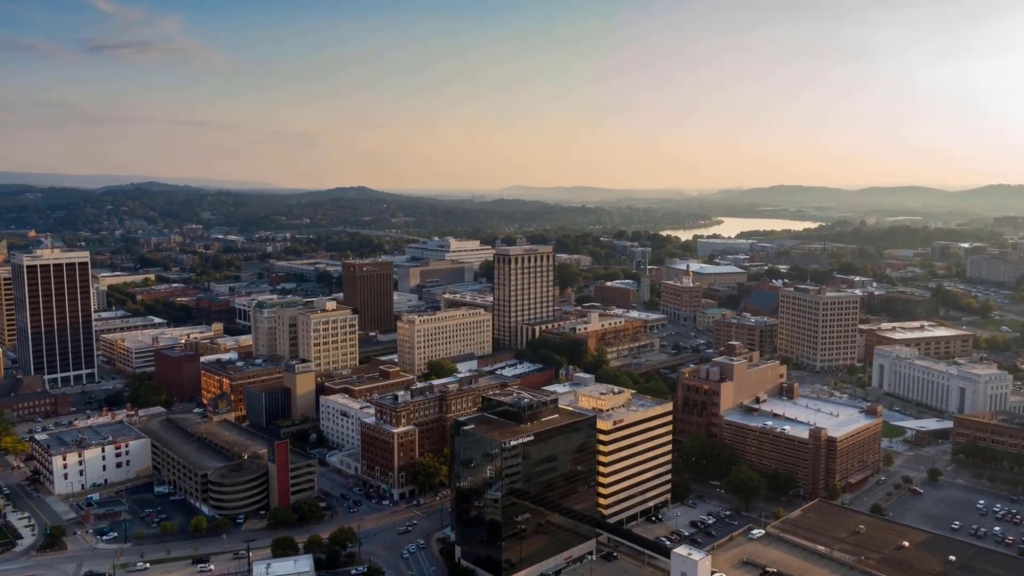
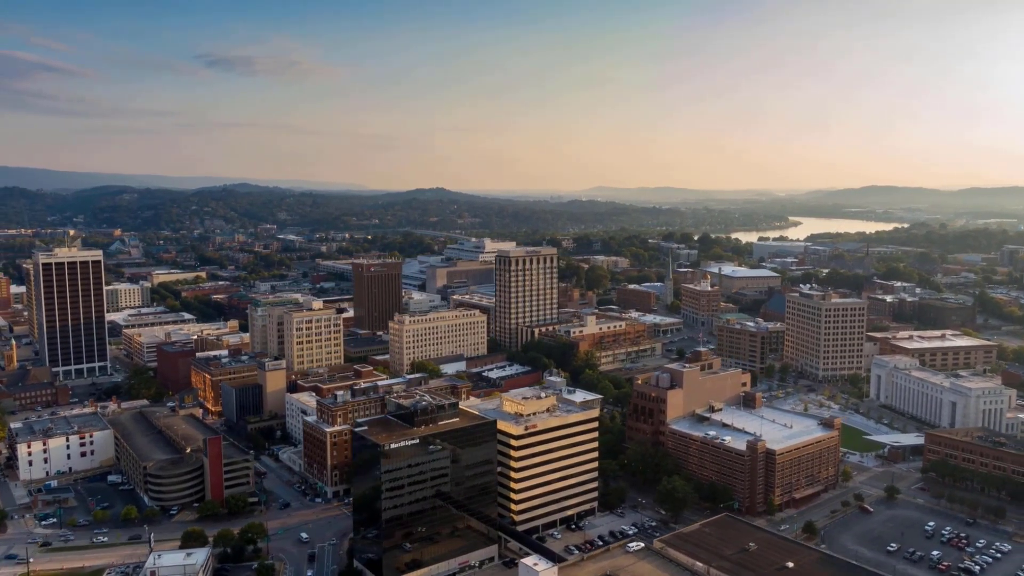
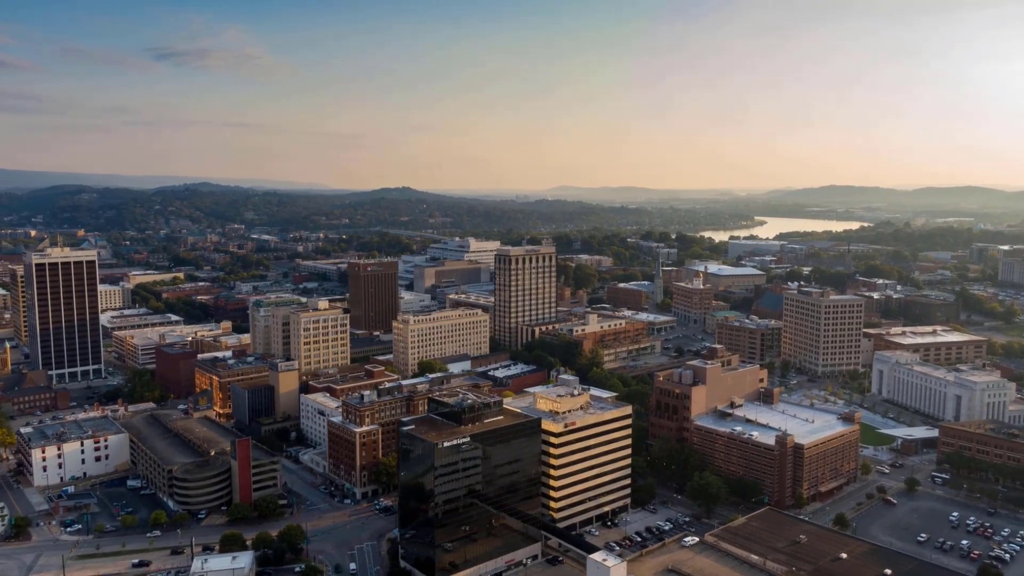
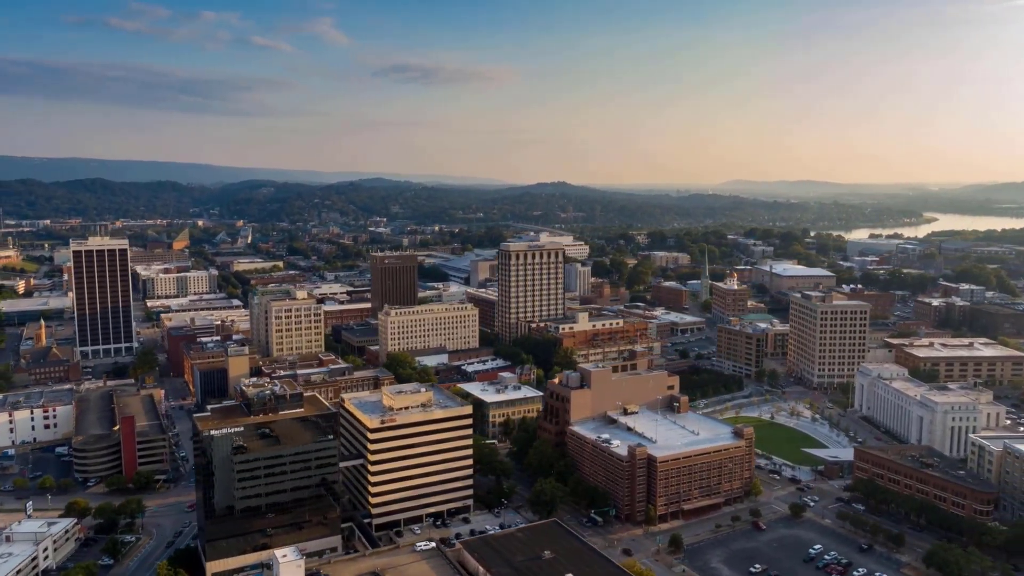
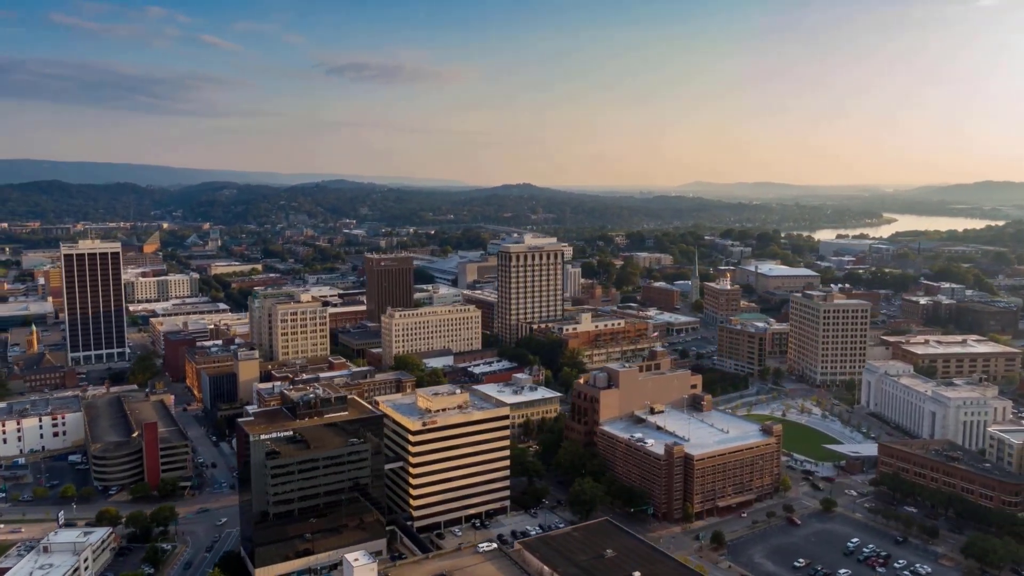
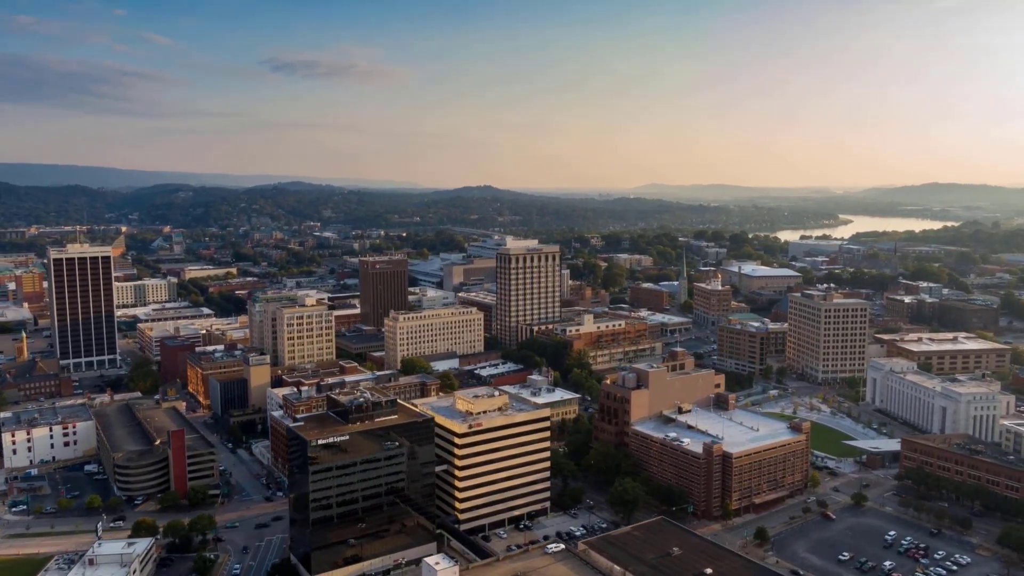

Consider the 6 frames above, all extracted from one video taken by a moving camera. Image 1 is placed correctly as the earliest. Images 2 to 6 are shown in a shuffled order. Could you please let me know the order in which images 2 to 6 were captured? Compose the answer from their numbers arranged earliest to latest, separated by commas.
3, 2, 6, 5, 4
